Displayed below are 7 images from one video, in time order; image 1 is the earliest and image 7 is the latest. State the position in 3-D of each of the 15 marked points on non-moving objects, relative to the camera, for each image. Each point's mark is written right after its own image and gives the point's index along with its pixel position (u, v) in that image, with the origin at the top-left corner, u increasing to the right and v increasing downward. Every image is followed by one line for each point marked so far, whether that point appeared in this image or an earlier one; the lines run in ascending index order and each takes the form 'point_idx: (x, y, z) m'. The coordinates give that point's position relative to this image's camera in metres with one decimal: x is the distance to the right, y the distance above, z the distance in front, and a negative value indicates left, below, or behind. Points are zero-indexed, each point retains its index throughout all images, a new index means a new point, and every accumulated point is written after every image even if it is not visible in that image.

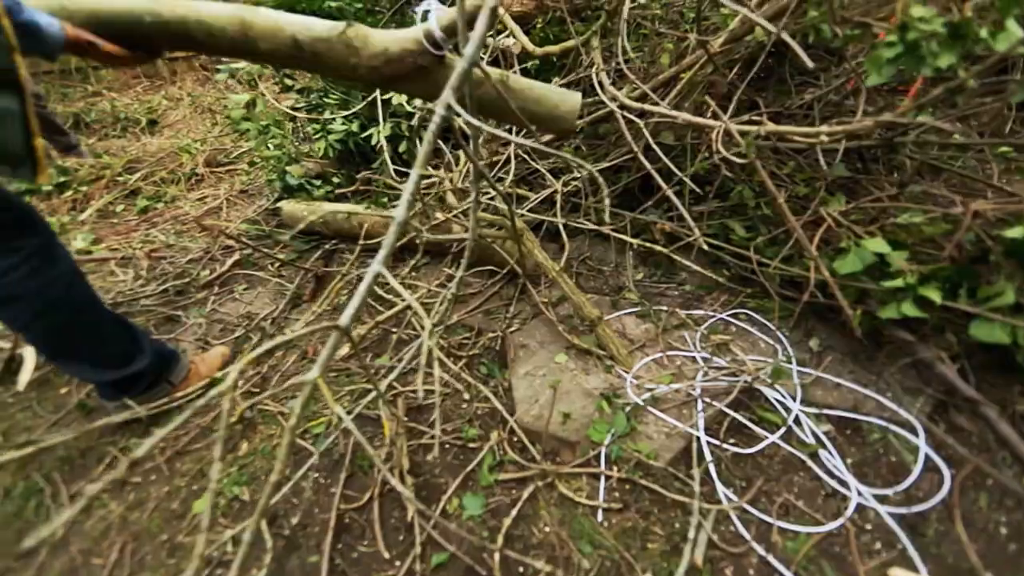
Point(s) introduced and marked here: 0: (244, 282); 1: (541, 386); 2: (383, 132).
0: (-1.7, 0.0, +2.5) m
1: (+0.1, -0.4, +1.6) m
2: (-0.9, +1.0, +2.8) m
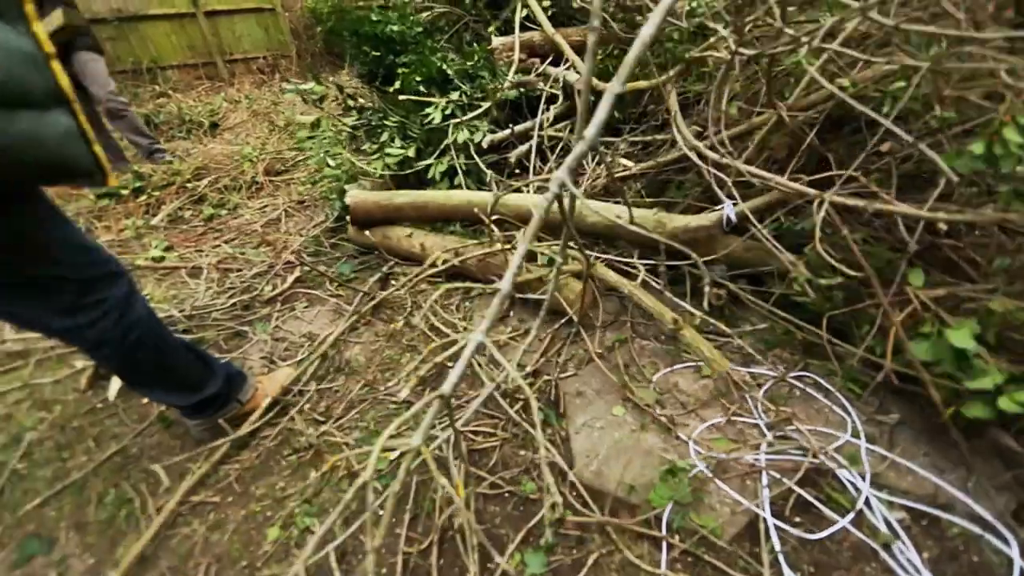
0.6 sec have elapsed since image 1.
0: (-1.4, -0.1, +2.7) m
1: (+0.4, -0.6, +1.7) m
2: (-0.5, +0.8, +2.8) m
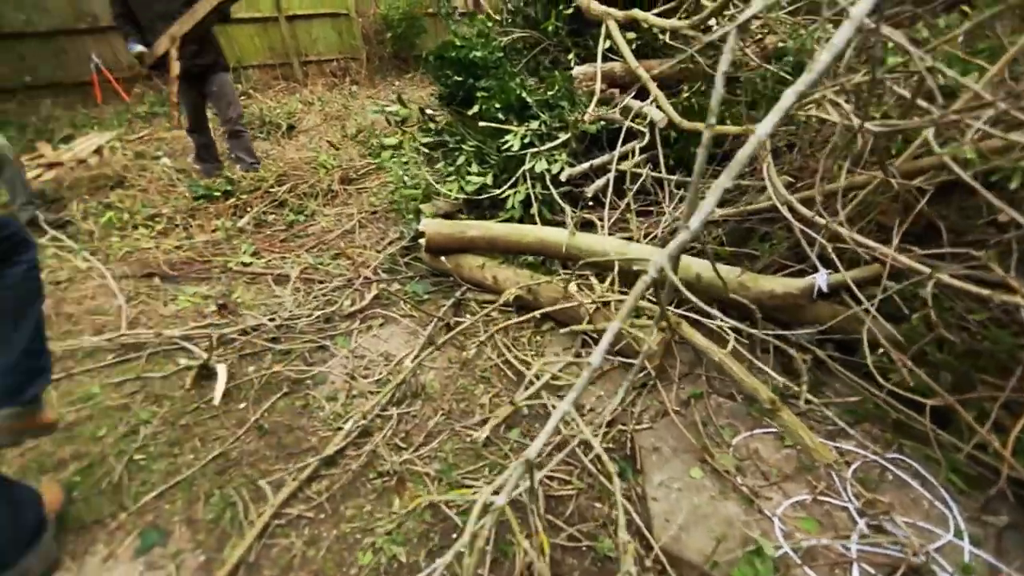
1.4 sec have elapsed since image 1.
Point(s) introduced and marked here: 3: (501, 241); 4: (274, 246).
0: (-0.9, -0.2, +2.8) m
1: (+0.7, -0.9, +1.7) m
2: (+0.1, +0.6, +2.9) m
3: (-0.1, +0.3, +2.7) m
4: (-2.2, +0.4, +3.7) m
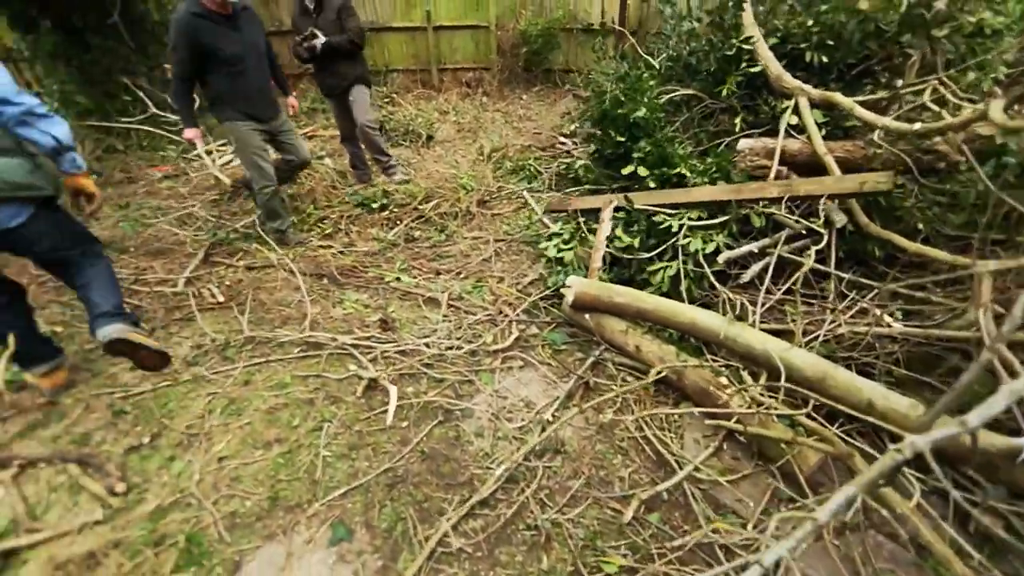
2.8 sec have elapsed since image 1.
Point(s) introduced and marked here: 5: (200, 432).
0: (+0.1, -0.6, +3.0) m
1: (+1.3, -1.5, +1.7) m
2: (+1.2, +0.1, +2.9) m
3: (+1.0, -0.2, +2.8) m
4: (-0.9, +0.2, +4.2) m
5: (-2.1, -1.0, +2.8) m
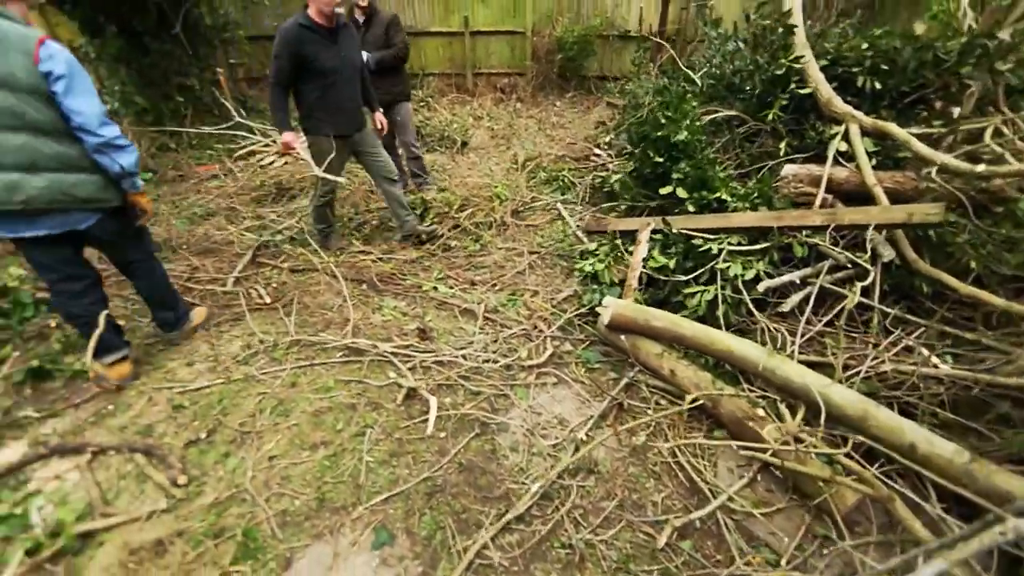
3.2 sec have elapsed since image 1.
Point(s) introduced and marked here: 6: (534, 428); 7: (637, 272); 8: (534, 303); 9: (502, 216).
0: (+0.3, -0.7, +3.1) m
1: (+1.5, -1.7, +1.7) m
2: (+1.4, -0.1, +3.0) m
3: (+1.2, -0.3, +2.8) m
4: (-0.6, +0.1, +4.3) m
5: (-1.9, -1.0, +2.9) m
6: (+0.2, -1.0, +2.8) m
7: (+1.0, +0.1, +3.3) m
8: (+0.2, -0.1, +3.8) m
9: (-0.1, +0.9, +5.0) m
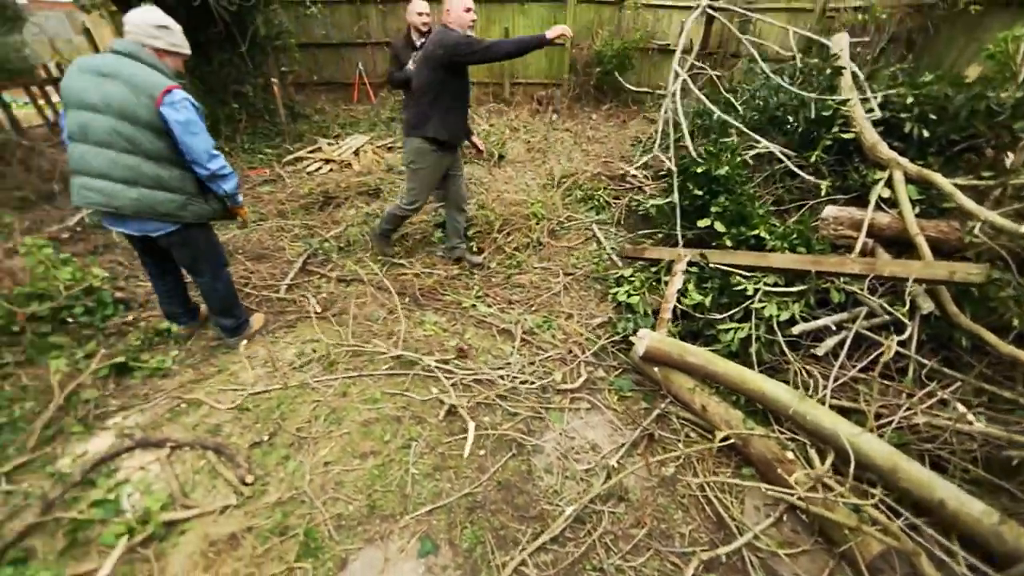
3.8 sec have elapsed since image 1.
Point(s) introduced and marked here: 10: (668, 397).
0: (+0.6, -0.9, +3.3) m
1: (+1.6, -2.0, +1.8) m
2: (+1.7, -0.4, +3.1) m
3: (+1.5, -0.6, +3.0) m
4: (-0.2, 0.0, +4.5) m
5: (-1.6, -1.2, +3.2) m
6: (+0.4, -1.2, +3.0) m
7: (+1.4, -0.1, +3.4) m
8: (+0.6, -0.4, +3.9) m
9: (+0.3, +0.7, +5.2) m
10: (+1.2, -0.9, +3.2) m
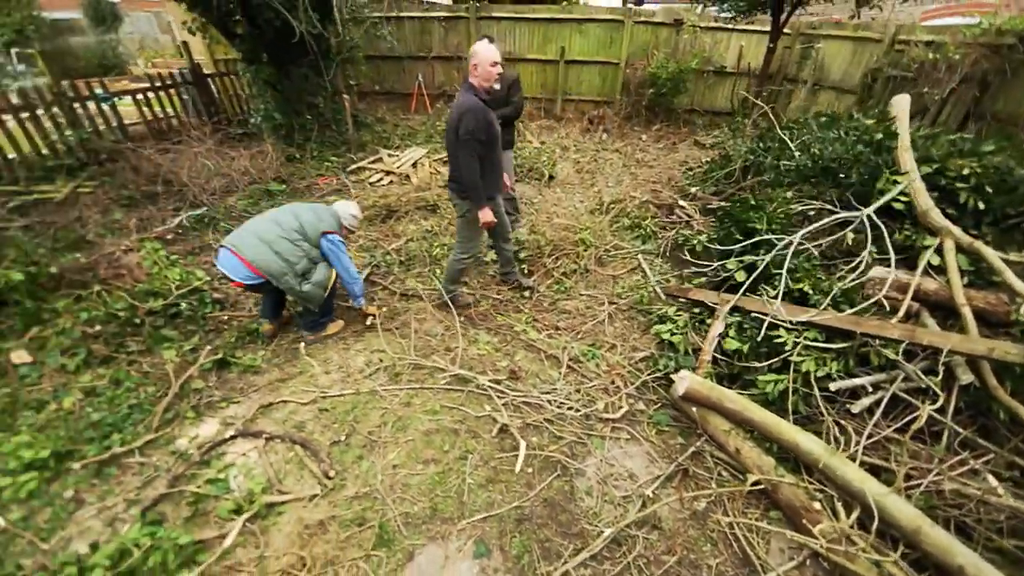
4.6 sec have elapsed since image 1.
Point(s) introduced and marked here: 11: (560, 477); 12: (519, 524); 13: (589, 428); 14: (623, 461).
0: (+1.0, -1.3, +3.6) m
1: (+1.9, -2.4, +2.0) m
2: (+2.2, -0.8, +3.3) m
3: (+1.9, -1.0, +3.2) m
4: (+0.4, -0.4, +4.8) m
5: (-1.2, -1.4, +3.7) m
6: (+0.8, -1.6, +3.3) m
7: (+1.8, -0.6, +3.7) m
8: (+1.1, -0.7, +4.2) m
9: (+1.0, +0.3, +5.5) m
10: (+1.6, -1.3, +3.4) m
11: (+0.4, -1.6, +3.3) m
12: (0.0, -1.8, +3.1) m
13: (+0.7, -1.3, +3.7) m
14: (+0.9, -1.5, +3.4) m
